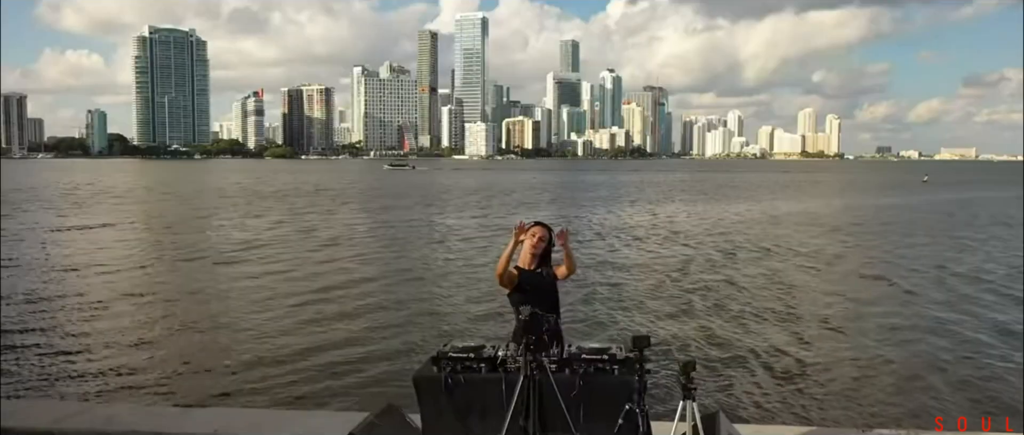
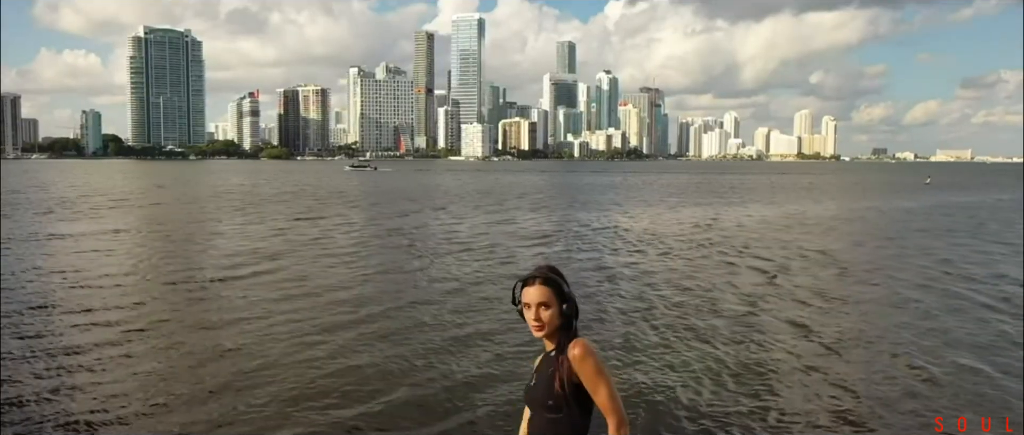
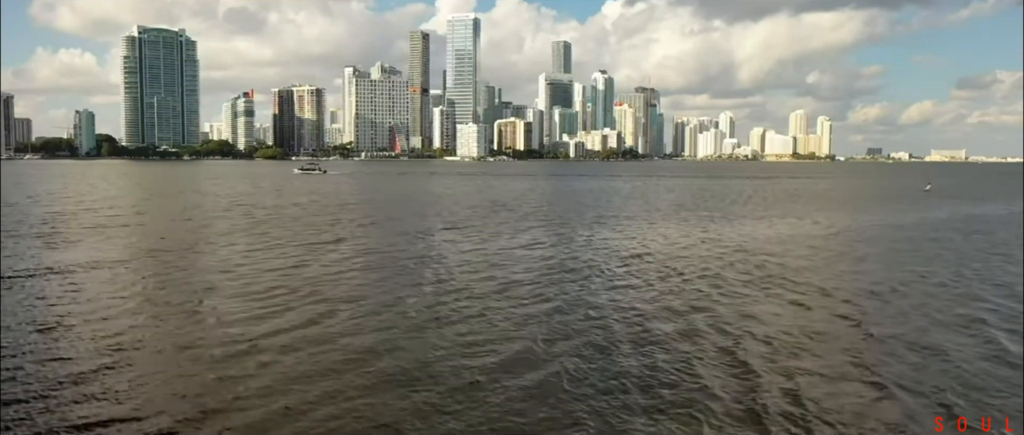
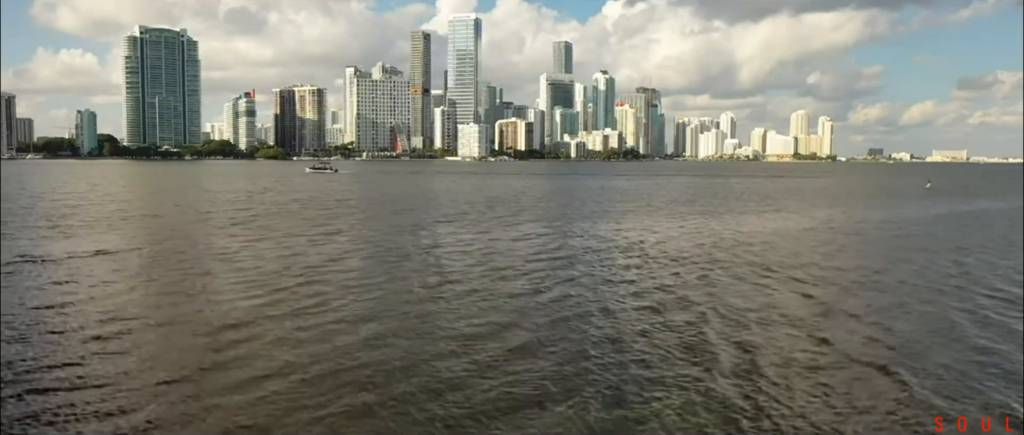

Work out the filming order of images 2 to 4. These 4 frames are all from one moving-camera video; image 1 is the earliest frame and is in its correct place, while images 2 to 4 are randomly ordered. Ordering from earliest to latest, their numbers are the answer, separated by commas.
2, 4, 3
